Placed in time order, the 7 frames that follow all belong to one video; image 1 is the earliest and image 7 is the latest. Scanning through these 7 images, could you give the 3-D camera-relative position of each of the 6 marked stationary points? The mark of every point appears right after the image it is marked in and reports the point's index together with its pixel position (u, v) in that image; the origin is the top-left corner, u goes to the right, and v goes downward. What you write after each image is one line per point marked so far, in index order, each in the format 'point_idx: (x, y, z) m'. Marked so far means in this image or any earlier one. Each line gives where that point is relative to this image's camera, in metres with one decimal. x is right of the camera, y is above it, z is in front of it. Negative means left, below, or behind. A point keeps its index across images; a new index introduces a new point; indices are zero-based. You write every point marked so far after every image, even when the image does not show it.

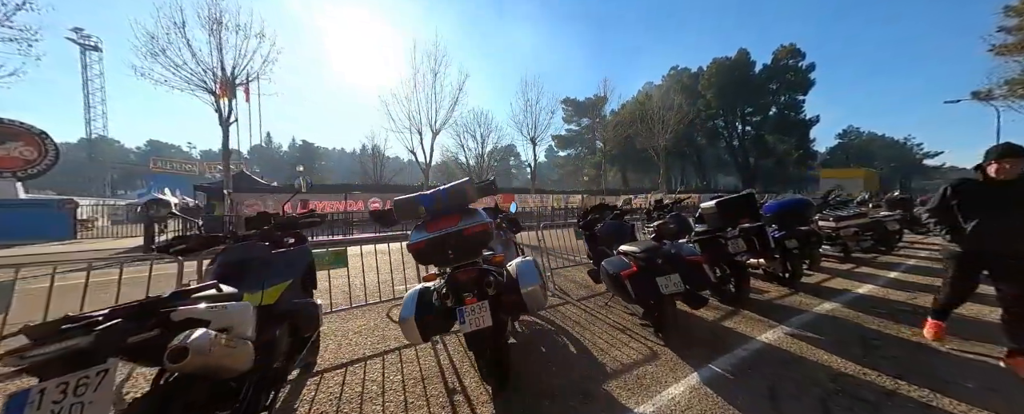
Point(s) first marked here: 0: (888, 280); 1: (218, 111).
0: (+7.2, -1.4, +5.6) m
1: (-15.4, +5.1, +15.2) m
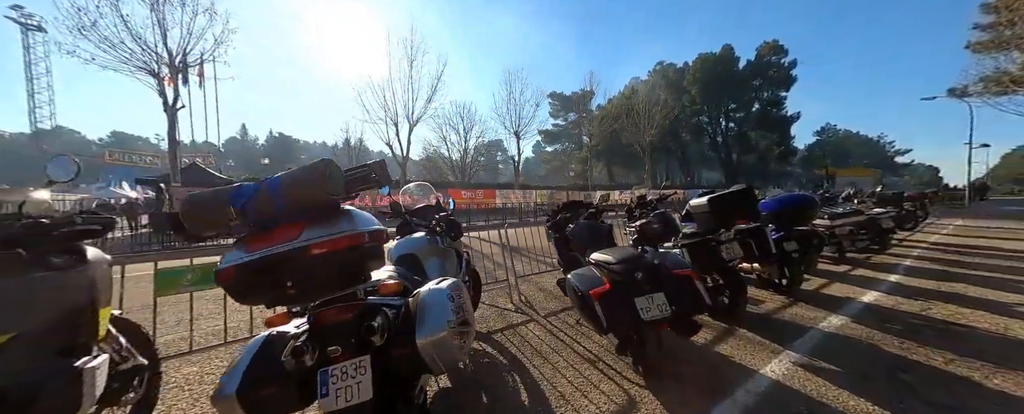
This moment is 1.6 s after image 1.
0: (+6.6, -1.4, +5.0) m
1: (-16.5, +5.3, +13.7) m
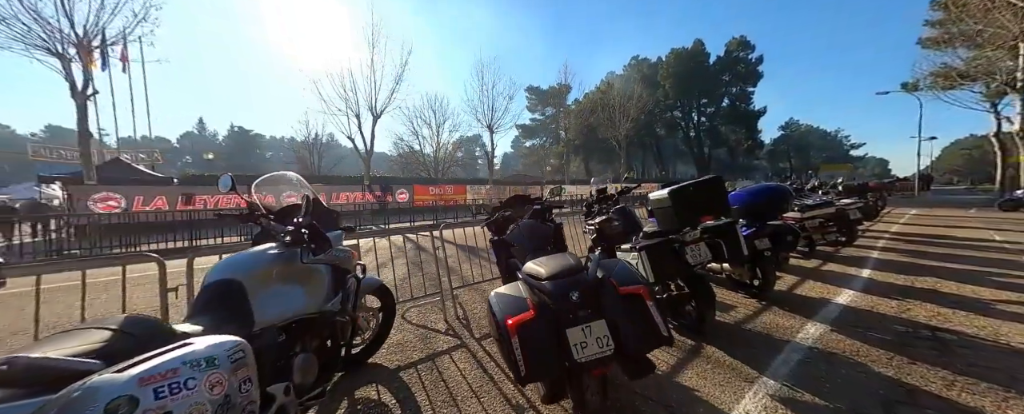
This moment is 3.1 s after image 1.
0: (+5.7, -1.2, +4.7) m
1: (-17.9, +5.1, +11.8) m
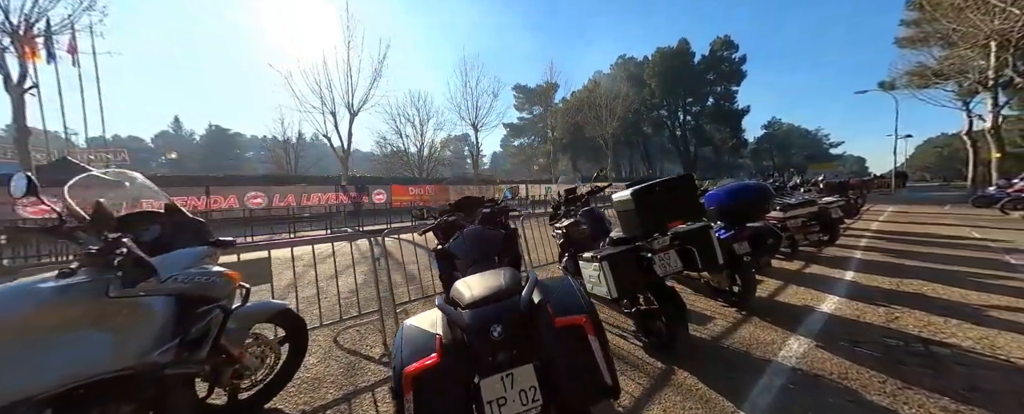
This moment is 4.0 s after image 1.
0: (+5.1, -1.2, +4.4) m
1: (-18.8, +5.0, +10.7) m
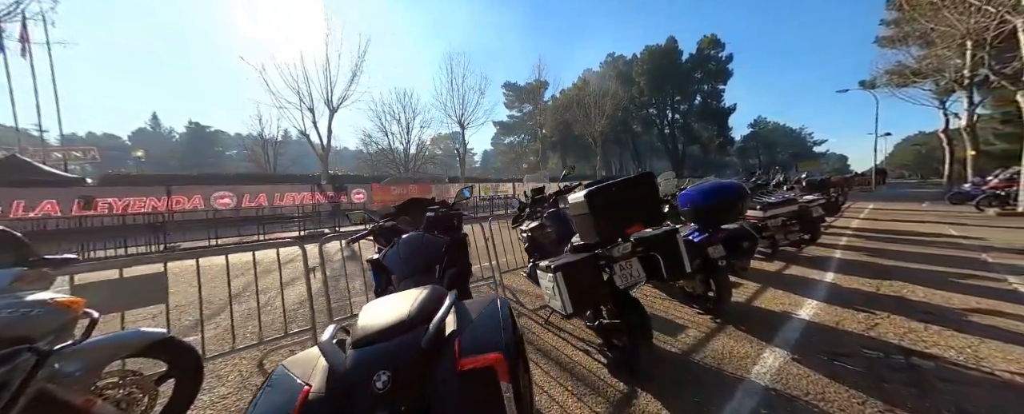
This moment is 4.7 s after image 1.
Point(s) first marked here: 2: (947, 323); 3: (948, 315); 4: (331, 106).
0: (+4.6, -1.2, +4.3) m
1: (-19.5, +4.9, +9.9) m
2: (+4.7, -1.3, +3.1) m
3: (+5.0, -1.2, +3.3) m
4: (-10.8, +6.1, +17.4) m
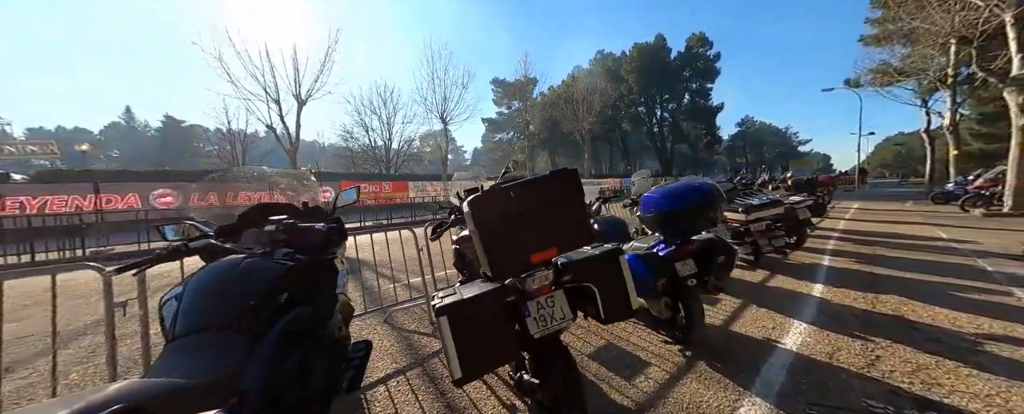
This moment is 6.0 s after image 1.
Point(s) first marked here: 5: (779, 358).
0: (+3.9, -1.3, +3.7) m
1: (-20.4, +4.9, +8.6) m
2: (+3.9, -1.3, +2.5) m
3: (+4.2, -1.3, +2.7) m
4: (-12.0, +6.1, +16.3) m
5: (+2.5, -1.4, +2.7) m
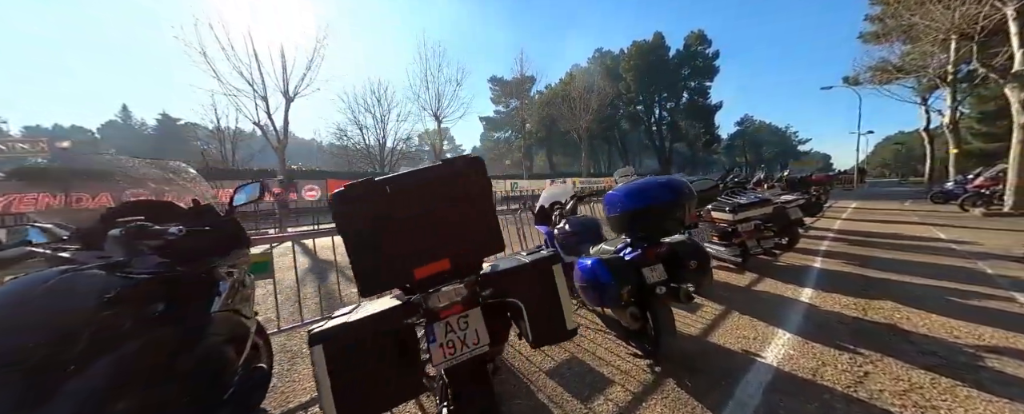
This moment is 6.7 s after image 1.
0: (+3.4, -1.3, +3.4) m
1: (-20.8, +5.0, +8.3) m
2: (+3.5, -1.3, +2.3) m
3: (+3.8, -1.3, +2.5) m
4: (-12.4, +6.2, +16.0) m
5: (+2.0, -1.4, +2.4) m
